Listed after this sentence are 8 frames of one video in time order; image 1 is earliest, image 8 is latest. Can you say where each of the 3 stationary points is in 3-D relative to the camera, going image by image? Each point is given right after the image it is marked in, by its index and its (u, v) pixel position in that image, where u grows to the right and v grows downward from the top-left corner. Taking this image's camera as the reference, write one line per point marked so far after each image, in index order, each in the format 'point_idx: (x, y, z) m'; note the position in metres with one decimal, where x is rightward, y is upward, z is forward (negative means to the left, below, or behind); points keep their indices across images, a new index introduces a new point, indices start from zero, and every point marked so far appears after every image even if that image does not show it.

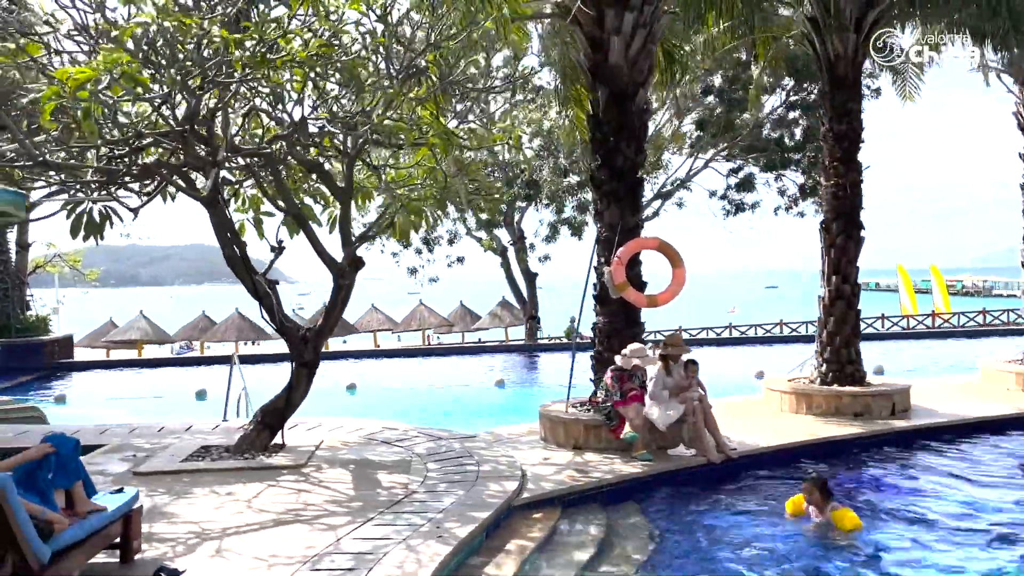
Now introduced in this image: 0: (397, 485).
0: (-1.0, -1.7, +7.1) m
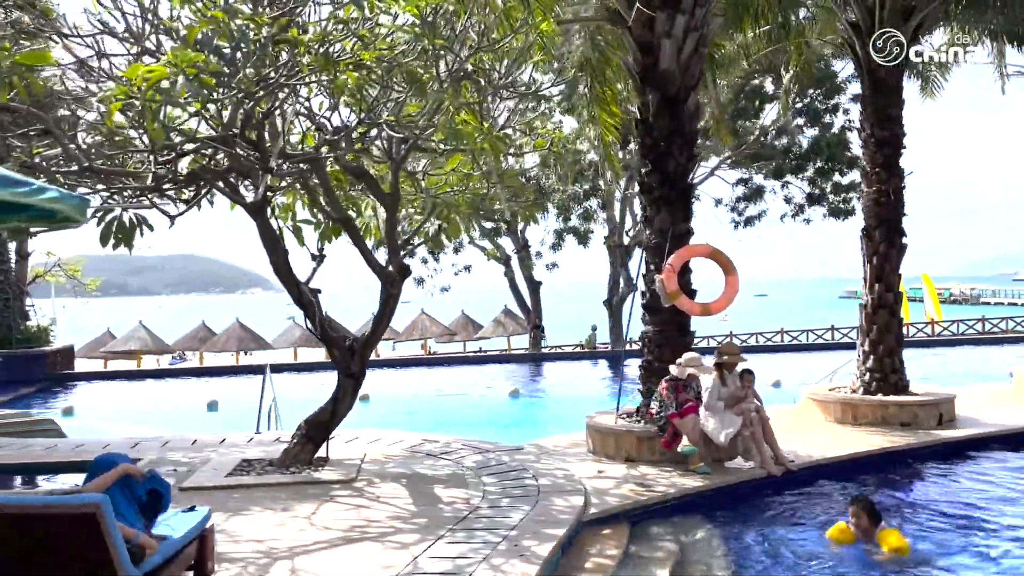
0: (-0.4, -1.7, +6.9) m
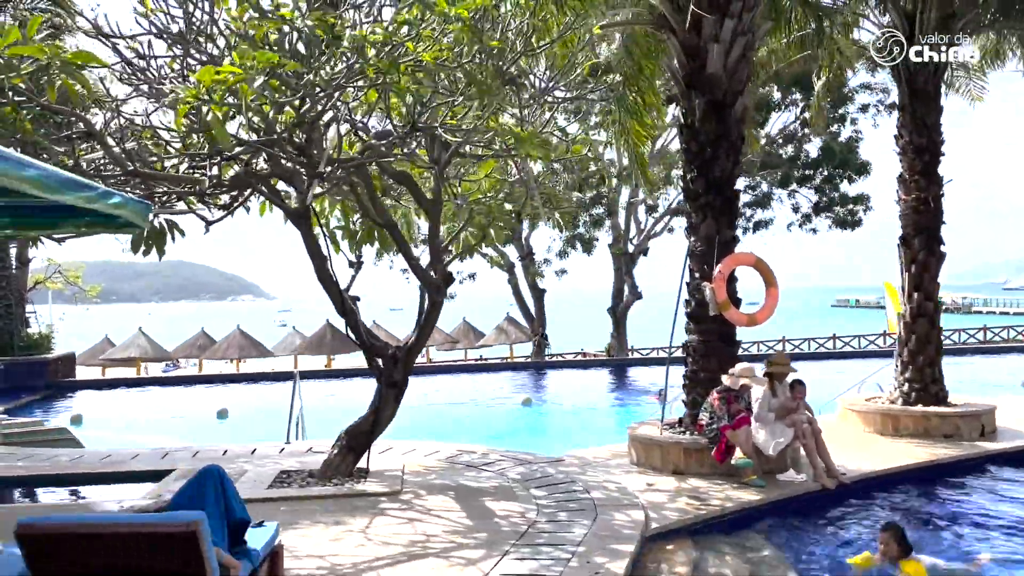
0: (0.0, -1.8, +6.7) m
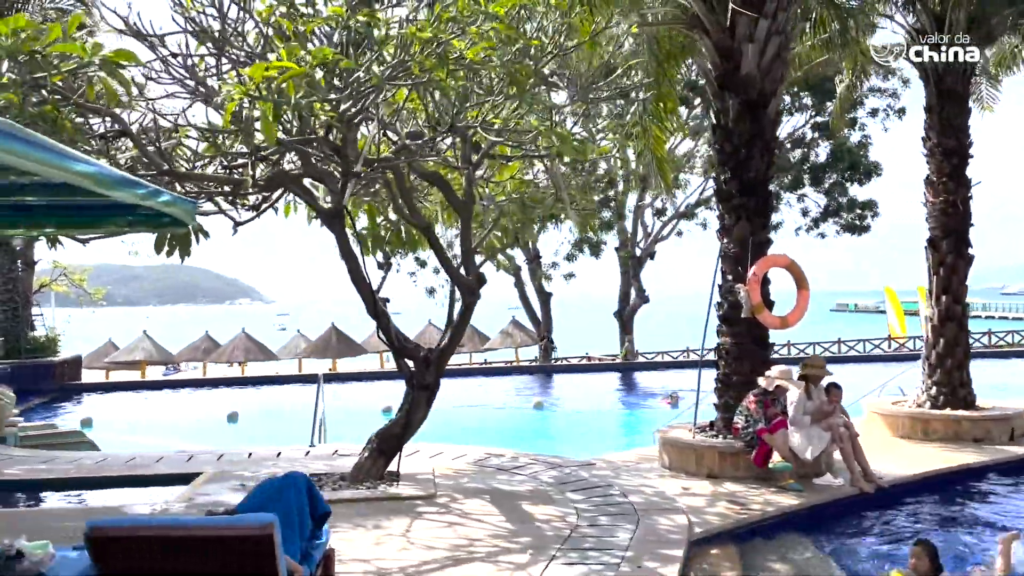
0: (+0.3, -1.8, +6.6) m
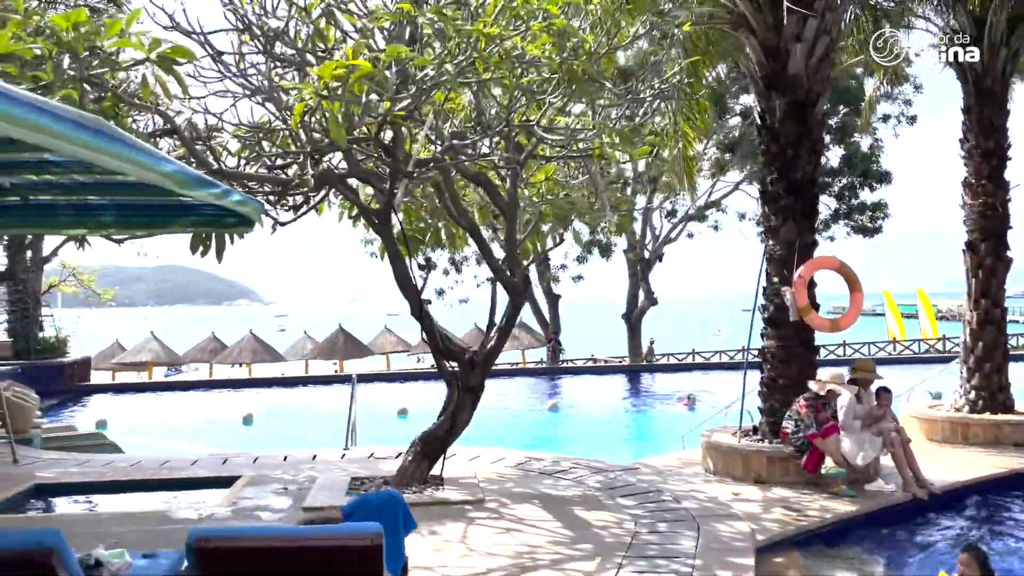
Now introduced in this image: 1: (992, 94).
0: (+0.8, -1.8, +6.5) m
1: (+5.7, +2.3, +10.2) m
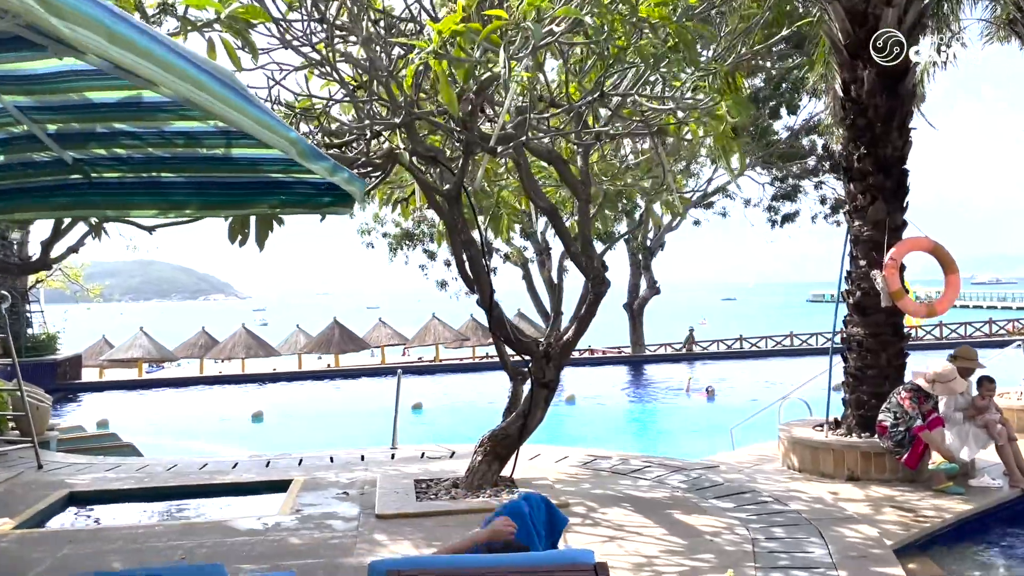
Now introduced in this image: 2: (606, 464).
0: (+1.5, -1.7, +6.0) m
1: (+6.3, +2.5, +9.7) m
2: (+0.9, -1.7, +8.2) m
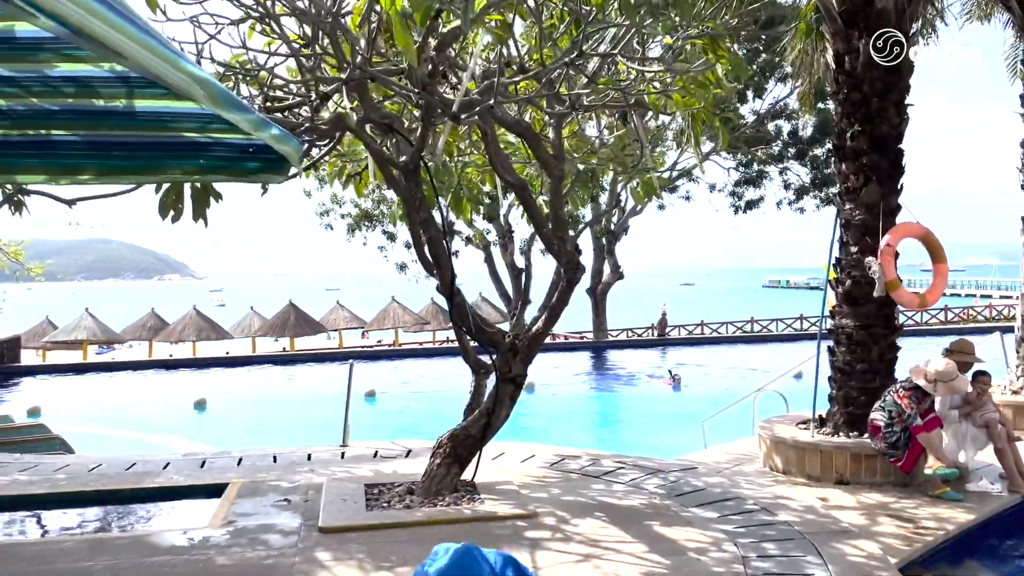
0: (+1.2, -1.6, +5.4) m
1: (+5.9, +2.6, +9.2) m
2: (+0.6, -1.6, +7.6) m
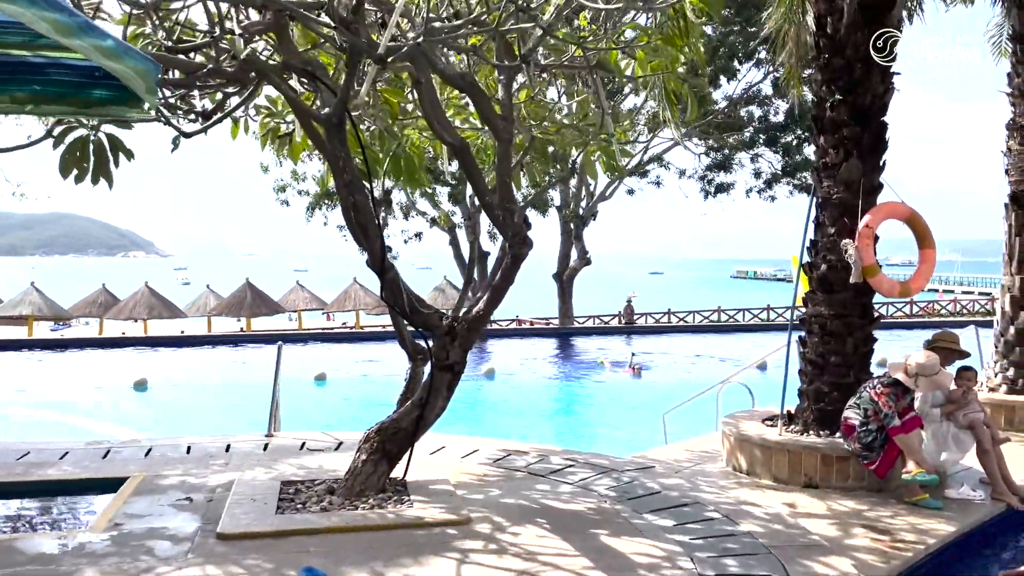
0: (+0.8, -1.5, +4.7) m
1: (+5.5, +2.7, +8.7) m
2: (+0.1, -1.4, +6.9) m
